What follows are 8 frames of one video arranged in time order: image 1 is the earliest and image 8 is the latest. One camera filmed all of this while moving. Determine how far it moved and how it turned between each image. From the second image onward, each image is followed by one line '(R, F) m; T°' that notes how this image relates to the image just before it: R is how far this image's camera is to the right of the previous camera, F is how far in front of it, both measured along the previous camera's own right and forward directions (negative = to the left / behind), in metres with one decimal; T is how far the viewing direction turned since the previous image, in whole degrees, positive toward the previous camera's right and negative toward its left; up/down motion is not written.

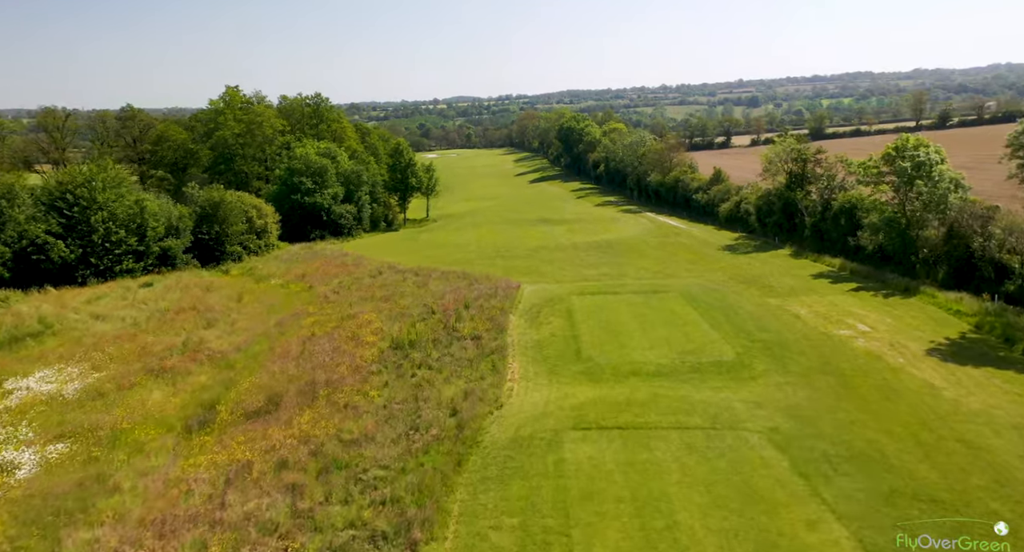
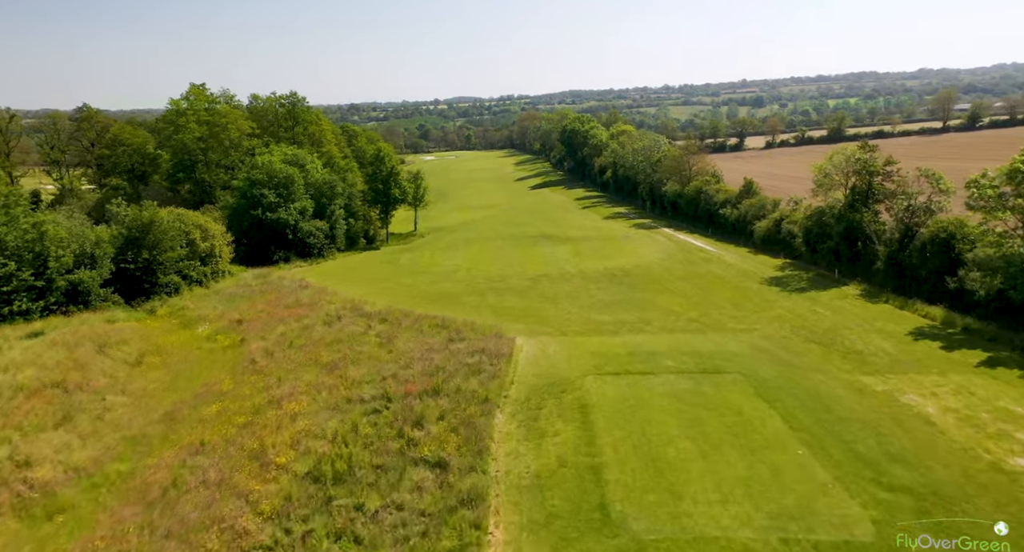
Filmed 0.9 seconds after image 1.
(+0.4, +9.8) m; 0°
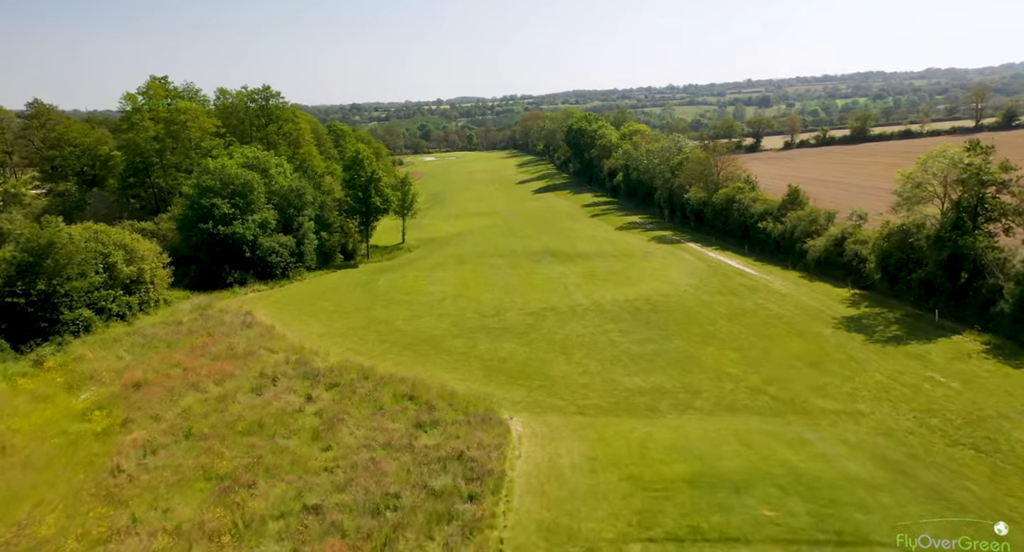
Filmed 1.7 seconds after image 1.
(+0.3, +9.5) m; 0°
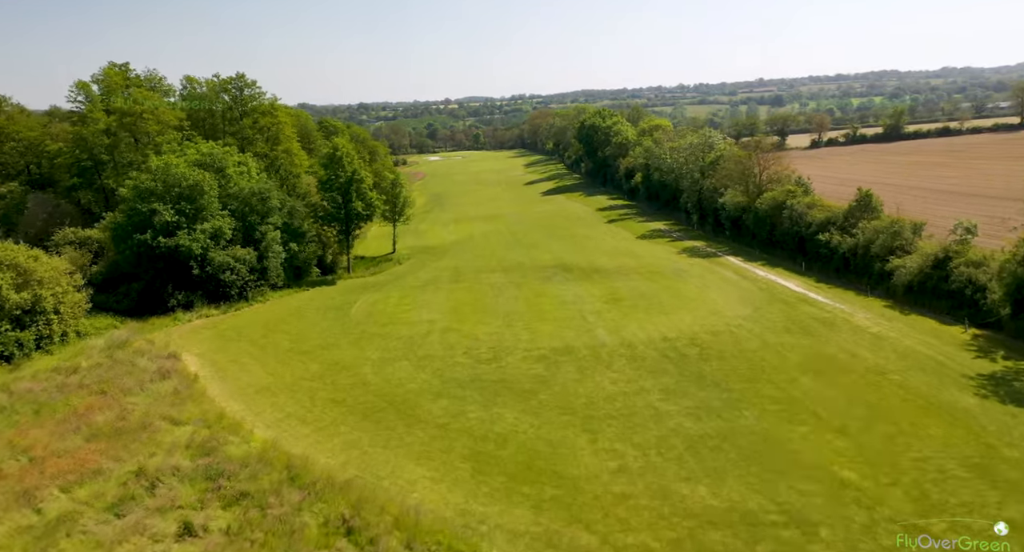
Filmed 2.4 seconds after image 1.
(+0.2, +9.2) m; -1°
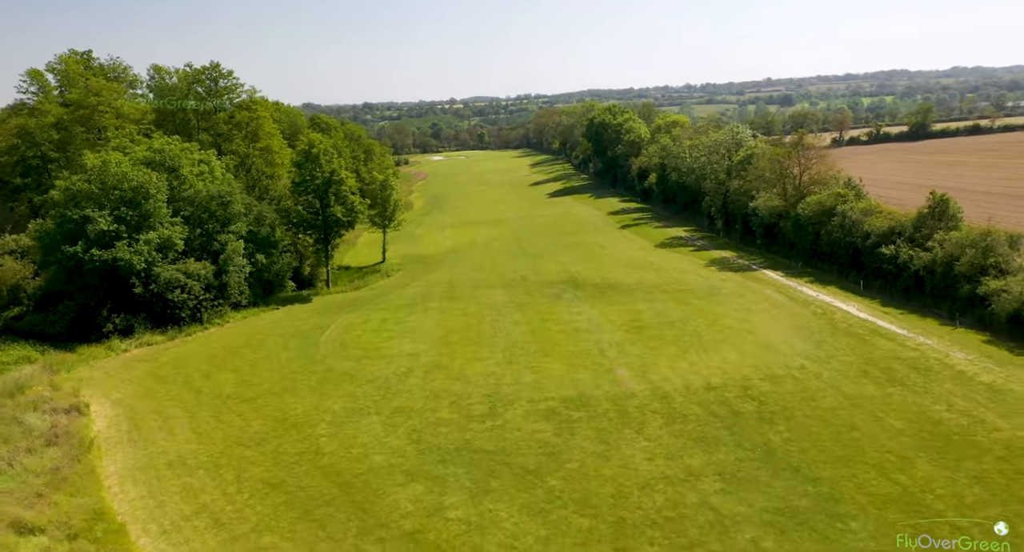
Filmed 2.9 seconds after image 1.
(+0.2, +6.8) m; 0°
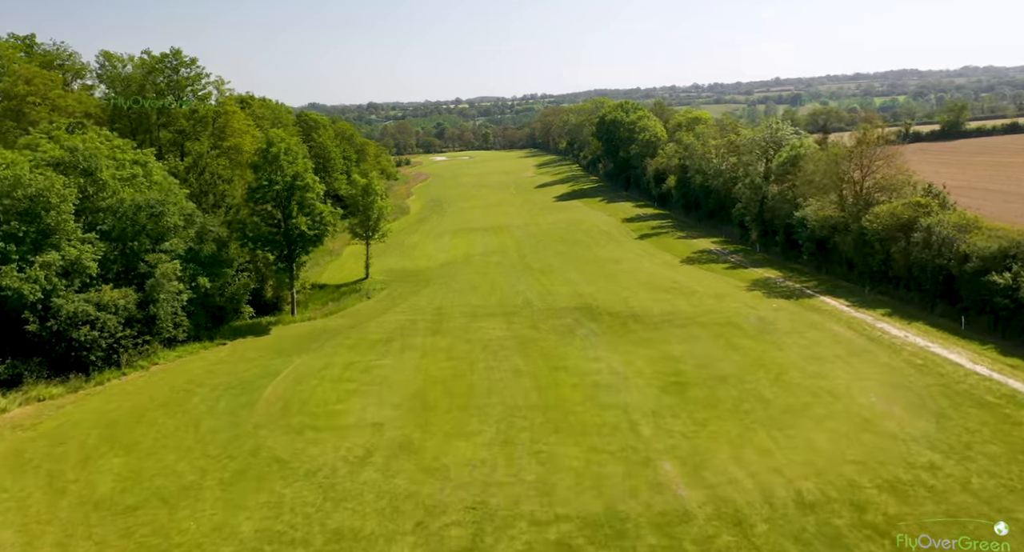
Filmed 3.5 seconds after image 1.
(+0.2, +7.9) m; 0°
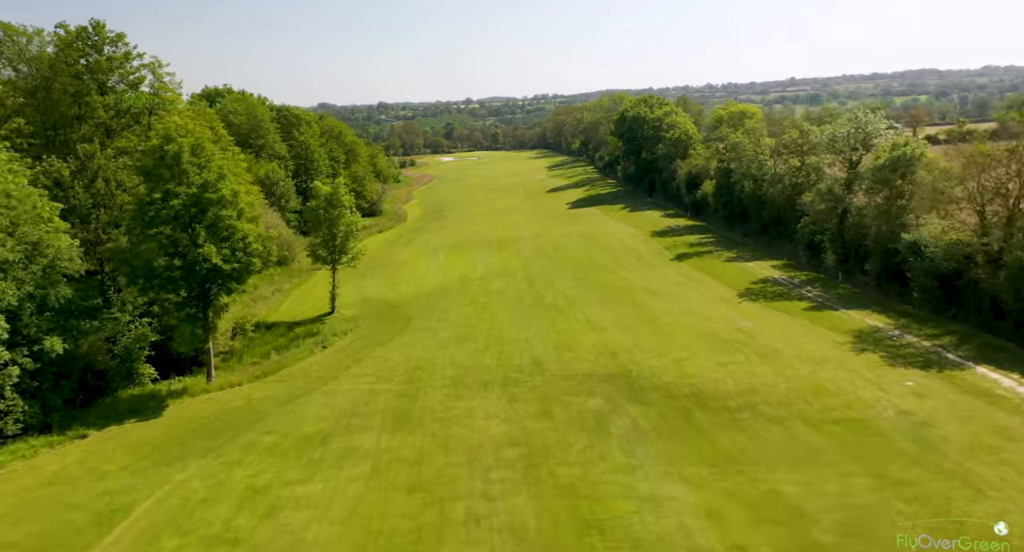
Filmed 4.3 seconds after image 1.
(+0.2, +11.5) m; -1°
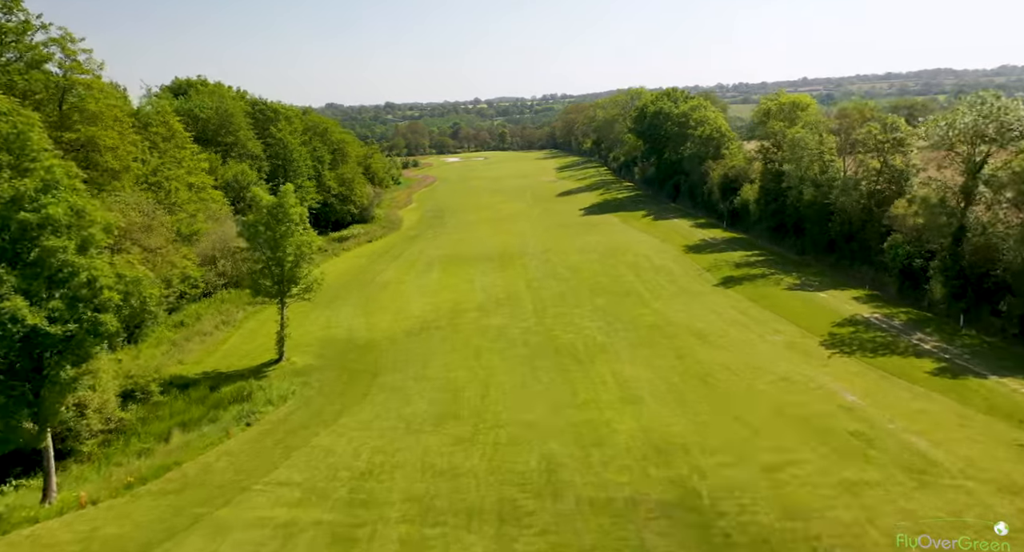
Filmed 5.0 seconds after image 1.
(+0.2, +9.9) m; -1°
